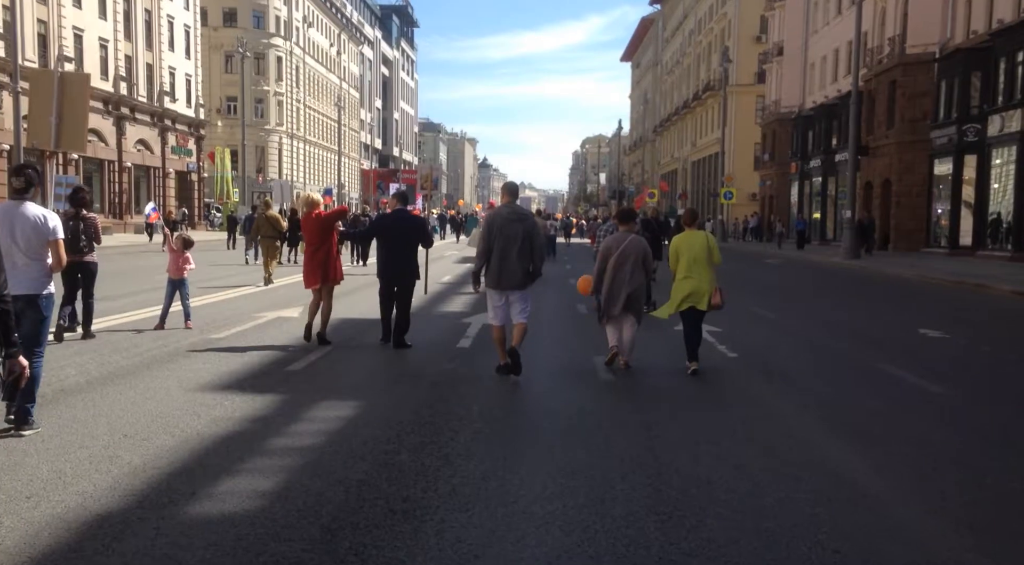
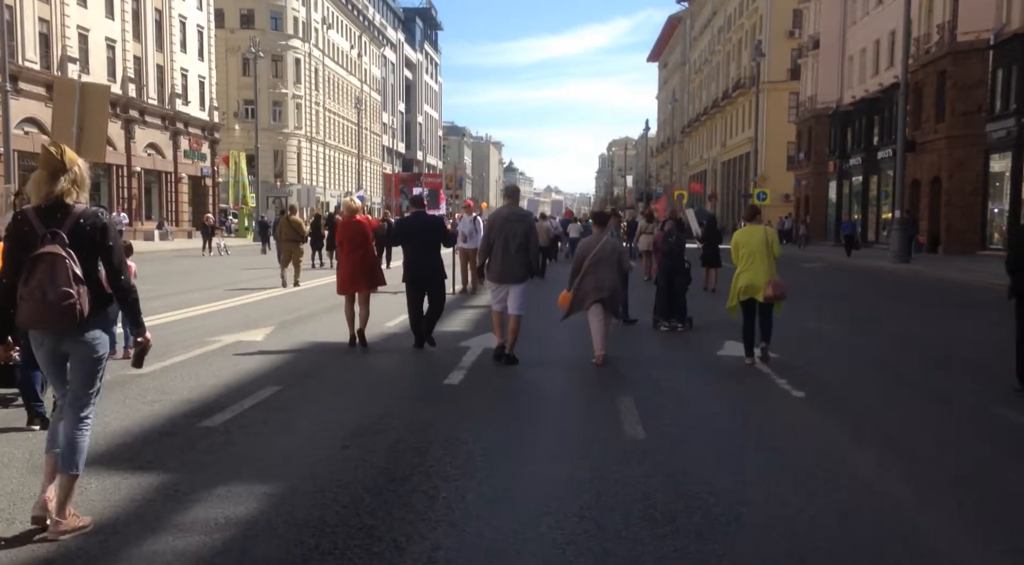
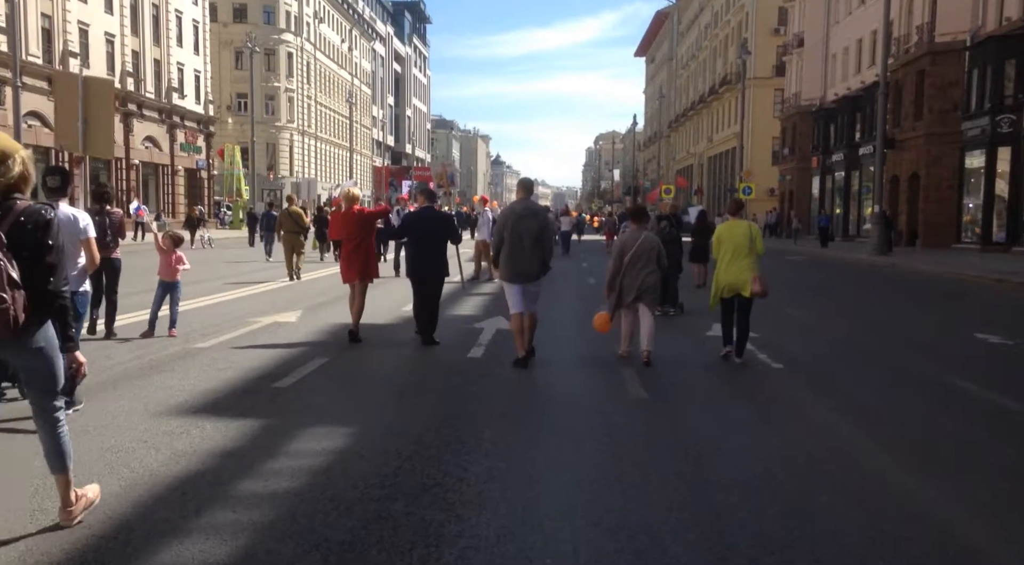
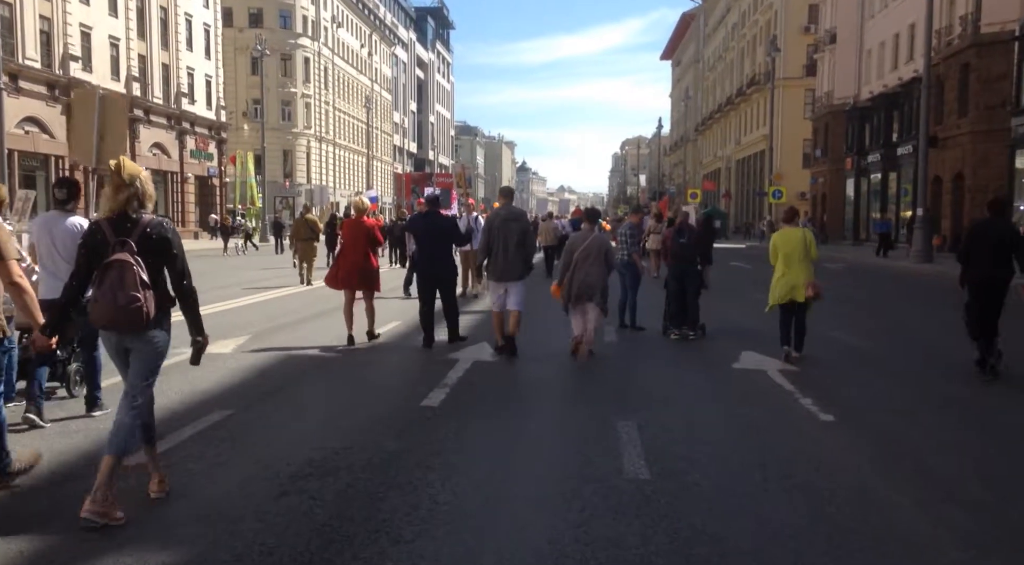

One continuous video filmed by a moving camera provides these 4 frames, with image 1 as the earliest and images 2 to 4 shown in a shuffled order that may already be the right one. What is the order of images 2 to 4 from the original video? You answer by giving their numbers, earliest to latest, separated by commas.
3, 2, 4
